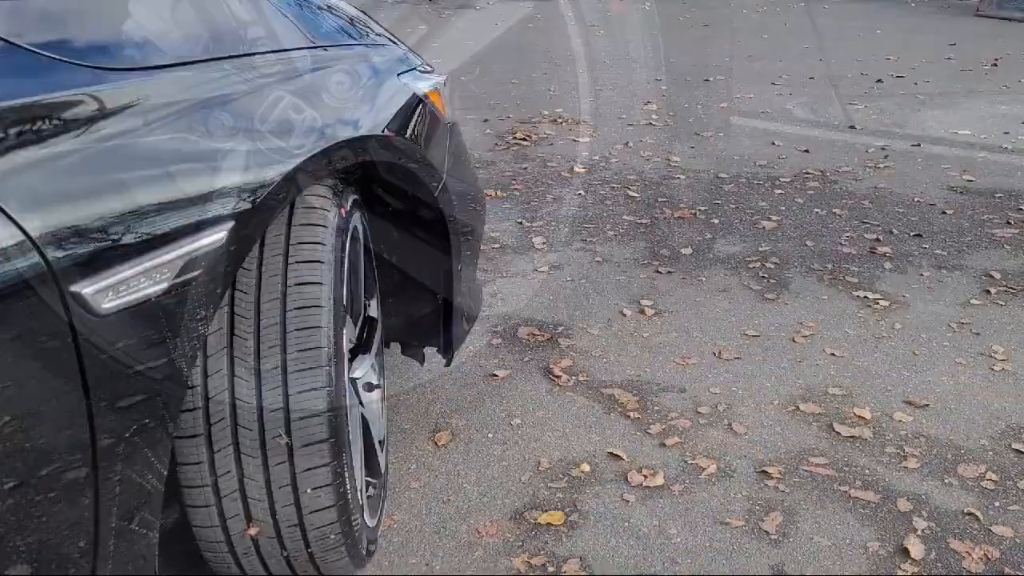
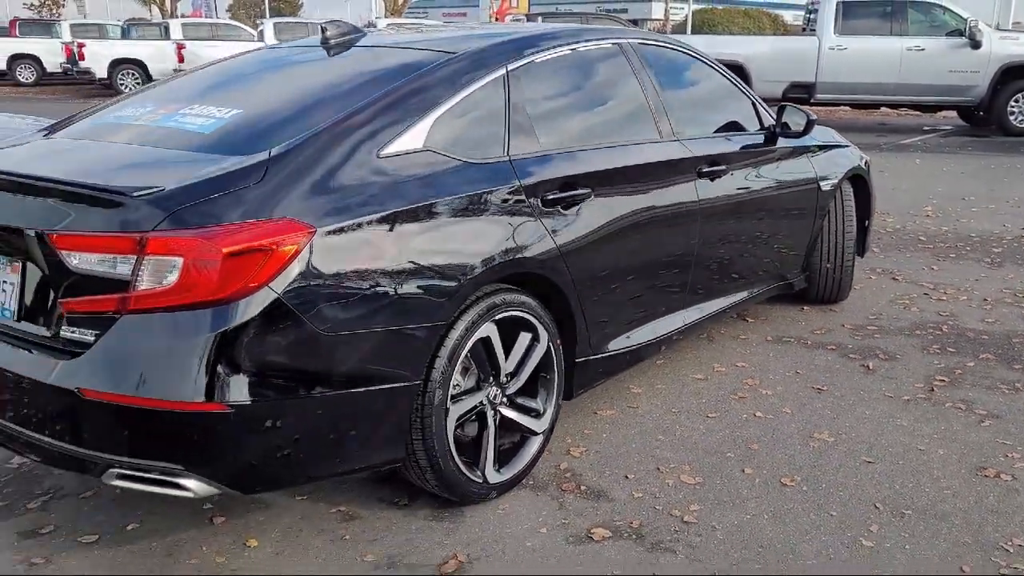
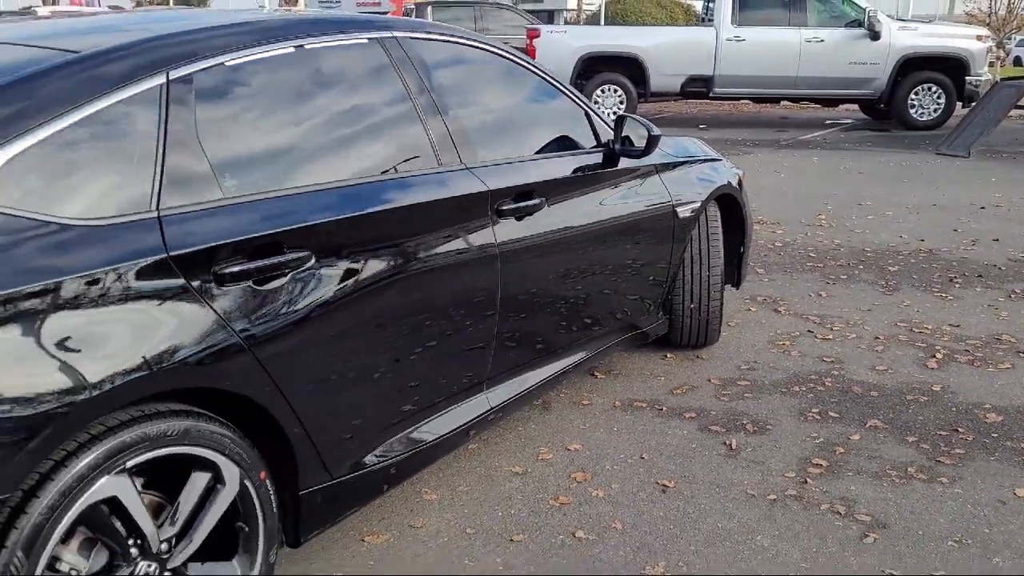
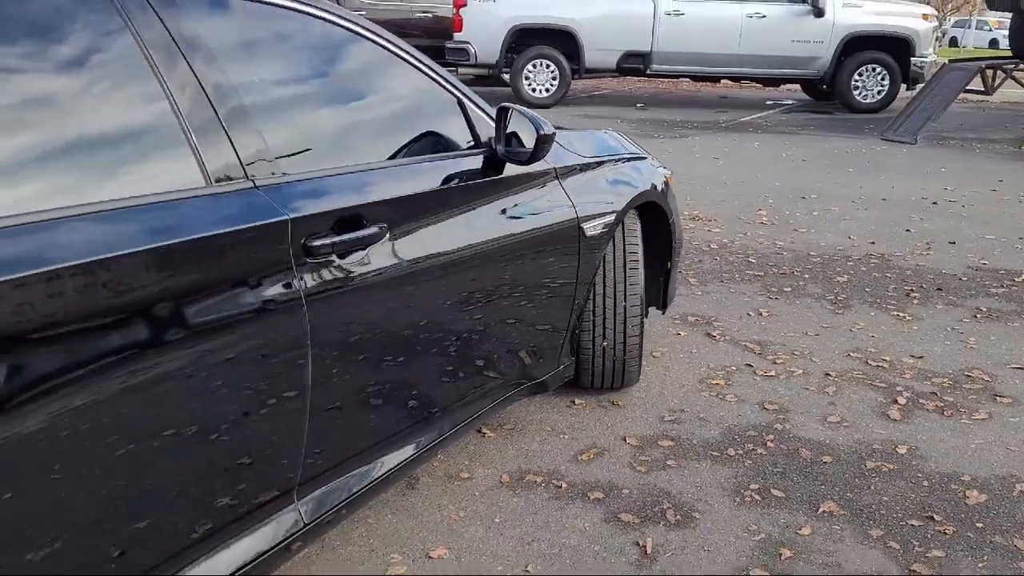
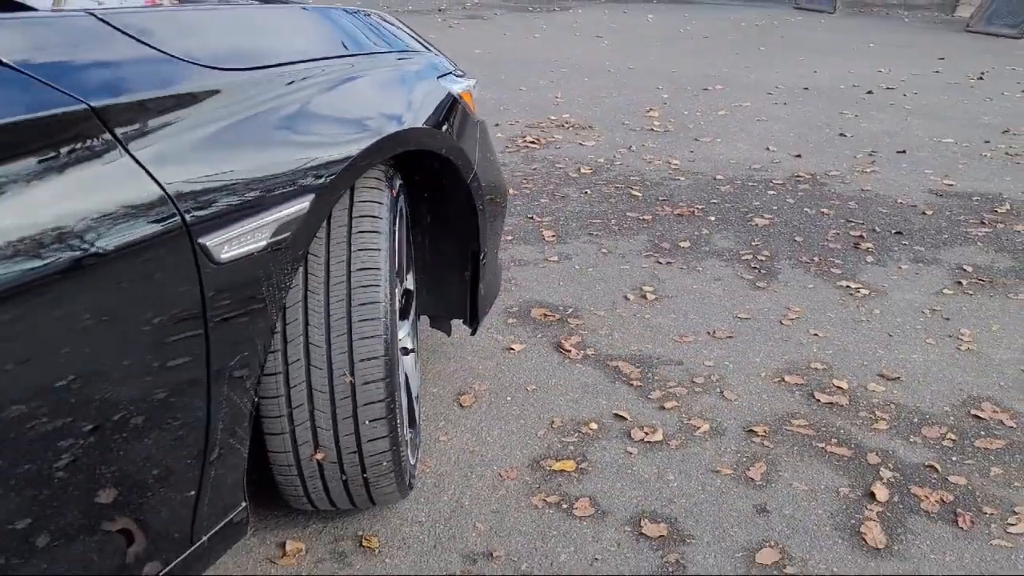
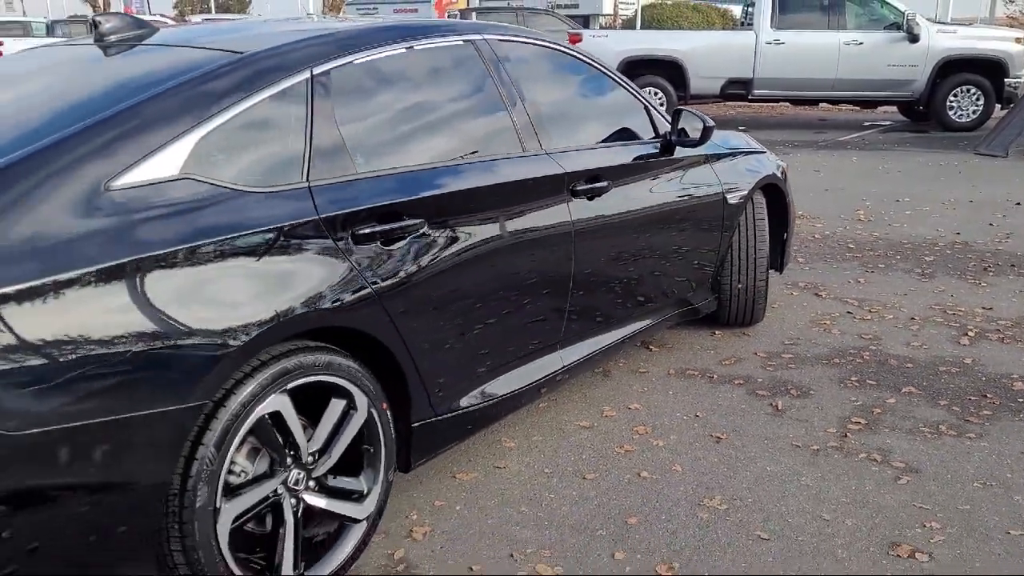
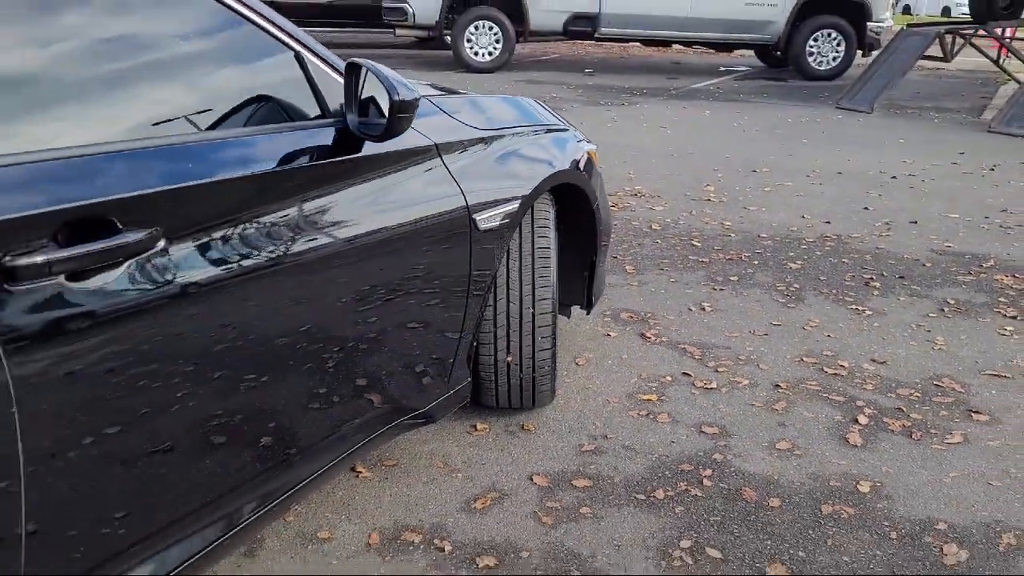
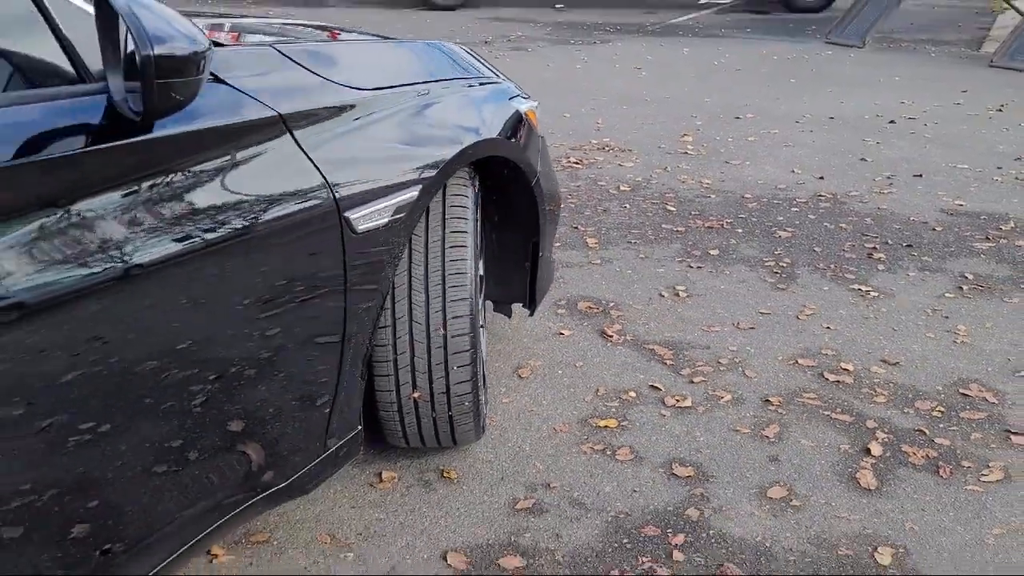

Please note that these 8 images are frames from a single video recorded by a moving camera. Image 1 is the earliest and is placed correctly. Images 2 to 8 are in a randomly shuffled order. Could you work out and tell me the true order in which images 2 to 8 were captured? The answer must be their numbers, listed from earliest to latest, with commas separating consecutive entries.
5, 8, 7, 4, 3, 6, 2
